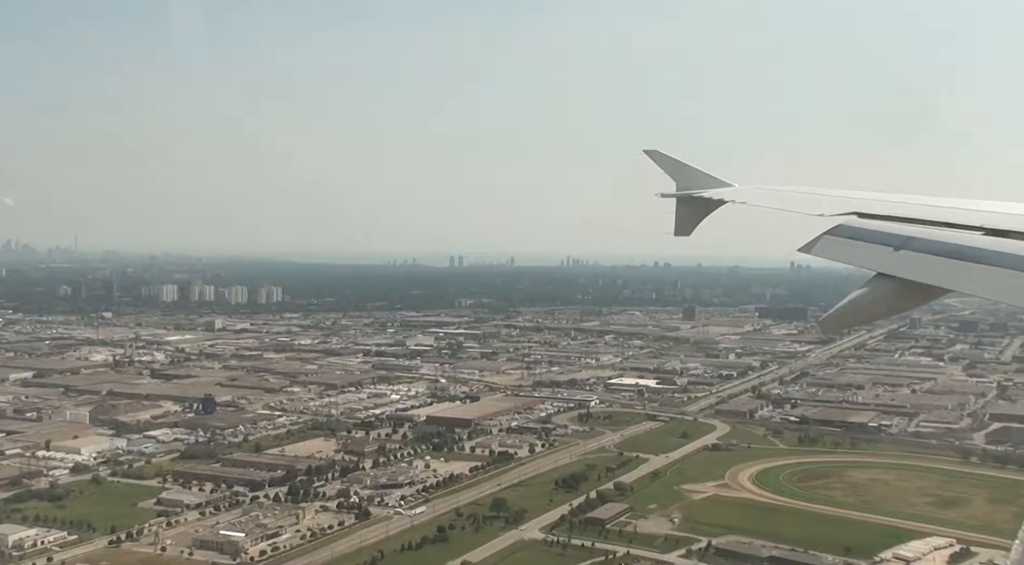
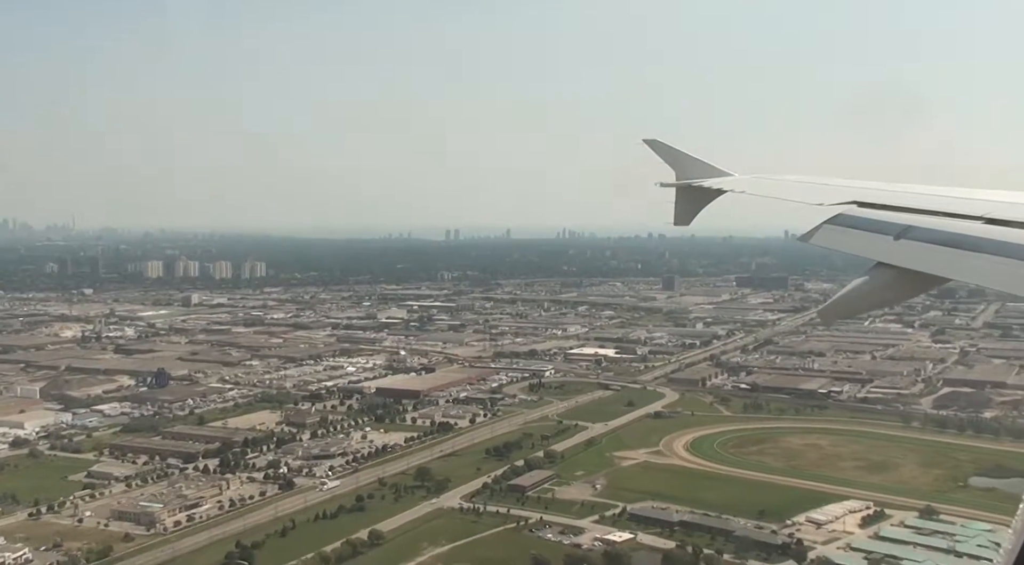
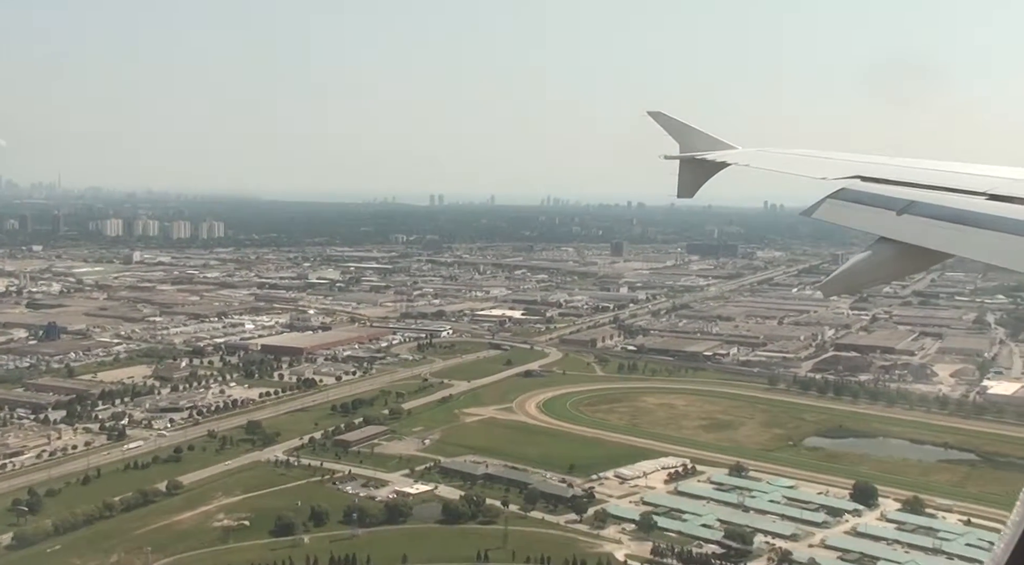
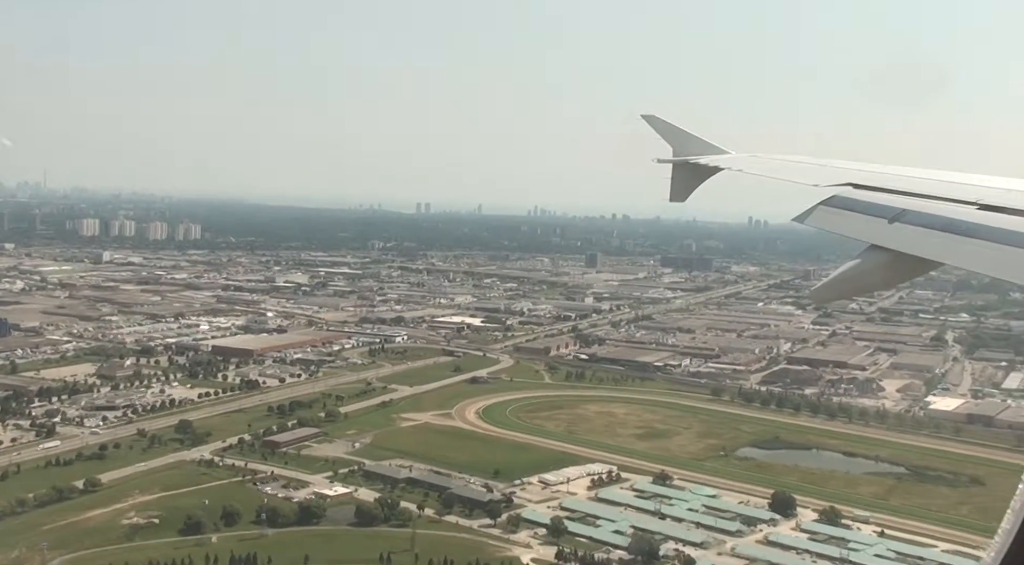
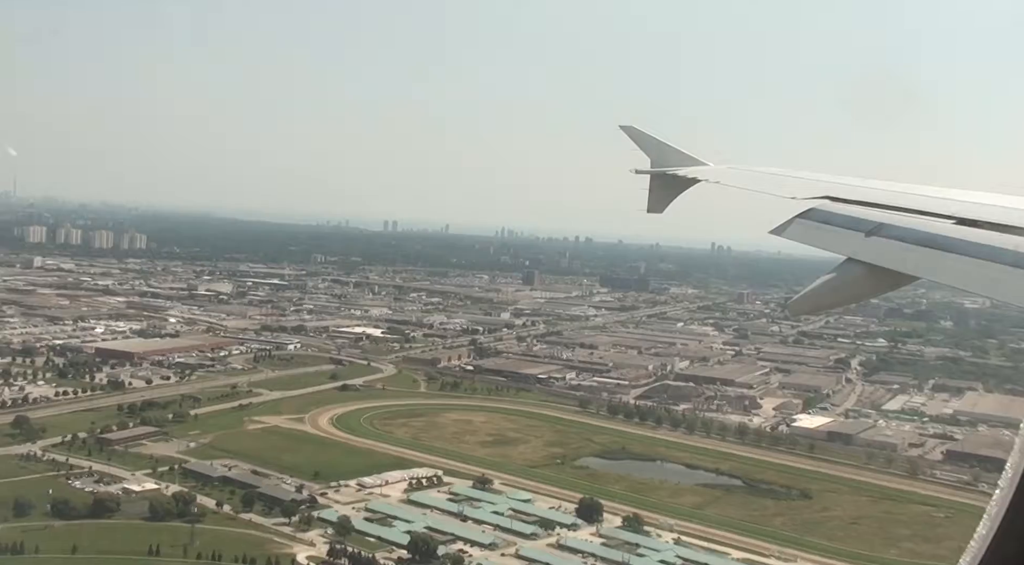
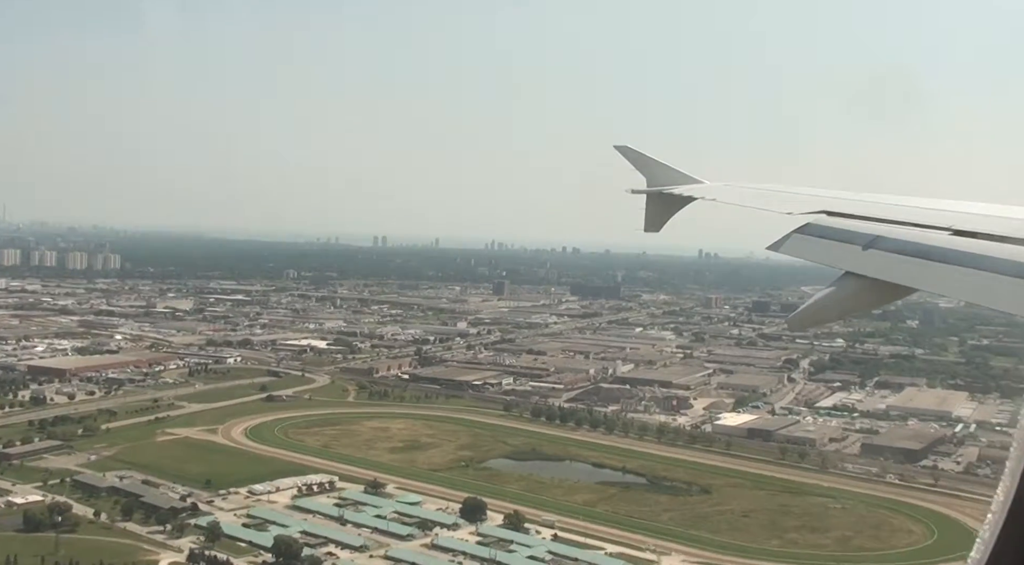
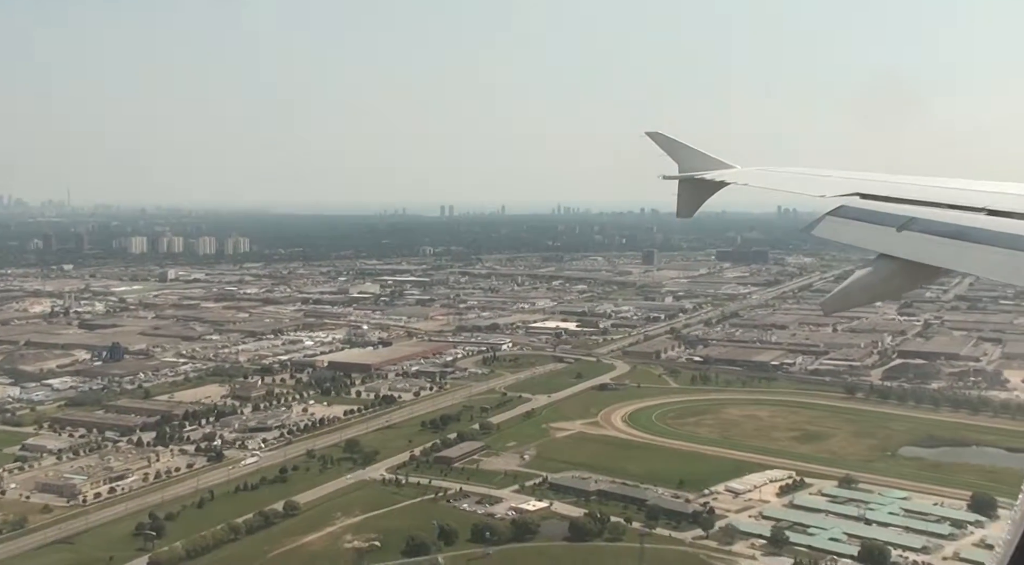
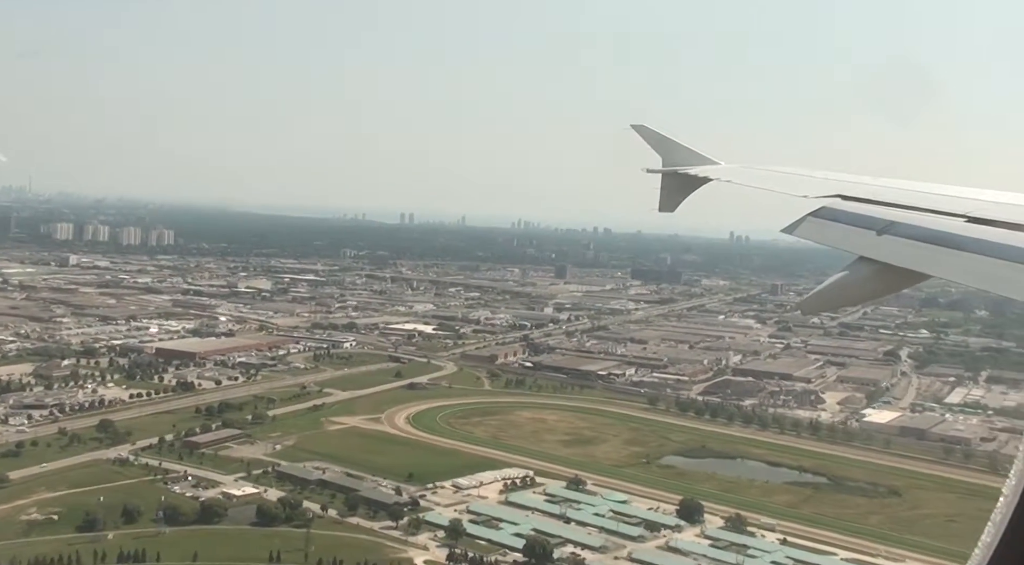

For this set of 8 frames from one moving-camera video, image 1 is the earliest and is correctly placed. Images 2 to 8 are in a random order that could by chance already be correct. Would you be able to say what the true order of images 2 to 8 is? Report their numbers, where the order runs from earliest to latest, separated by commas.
2, 7, 3, 4, 8, 5, 6
